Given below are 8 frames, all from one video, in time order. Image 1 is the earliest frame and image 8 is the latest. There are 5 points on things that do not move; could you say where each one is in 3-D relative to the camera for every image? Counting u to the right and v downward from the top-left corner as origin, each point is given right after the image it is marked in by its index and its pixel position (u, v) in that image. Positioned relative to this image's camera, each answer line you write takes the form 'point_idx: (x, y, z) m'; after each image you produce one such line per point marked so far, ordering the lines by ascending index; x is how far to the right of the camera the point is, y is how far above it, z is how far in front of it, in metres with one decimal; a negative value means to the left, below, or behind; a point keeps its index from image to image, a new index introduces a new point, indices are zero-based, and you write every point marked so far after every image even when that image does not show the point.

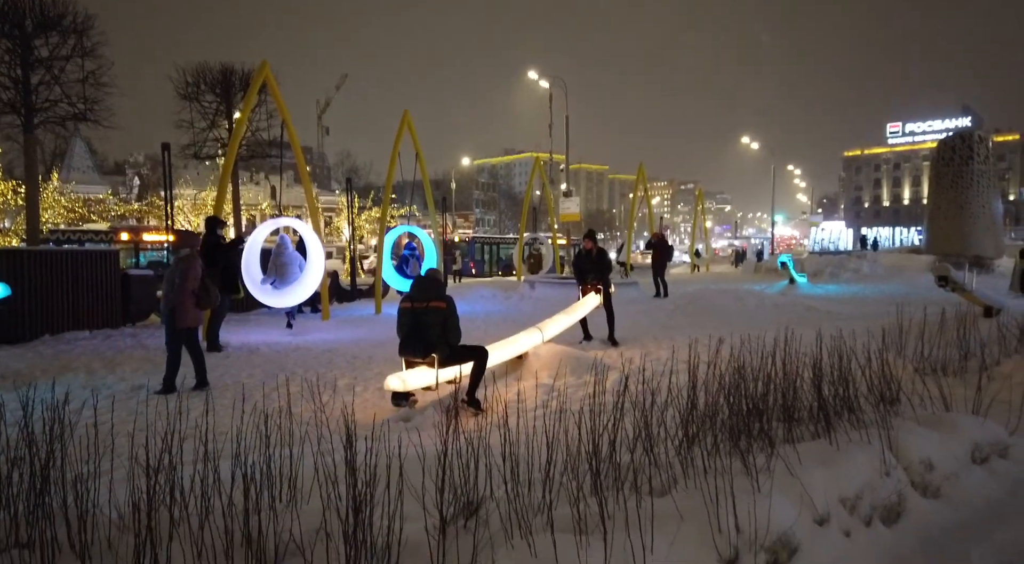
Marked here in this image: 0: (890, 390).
0: (+3.1, -0.9, +6.0) m
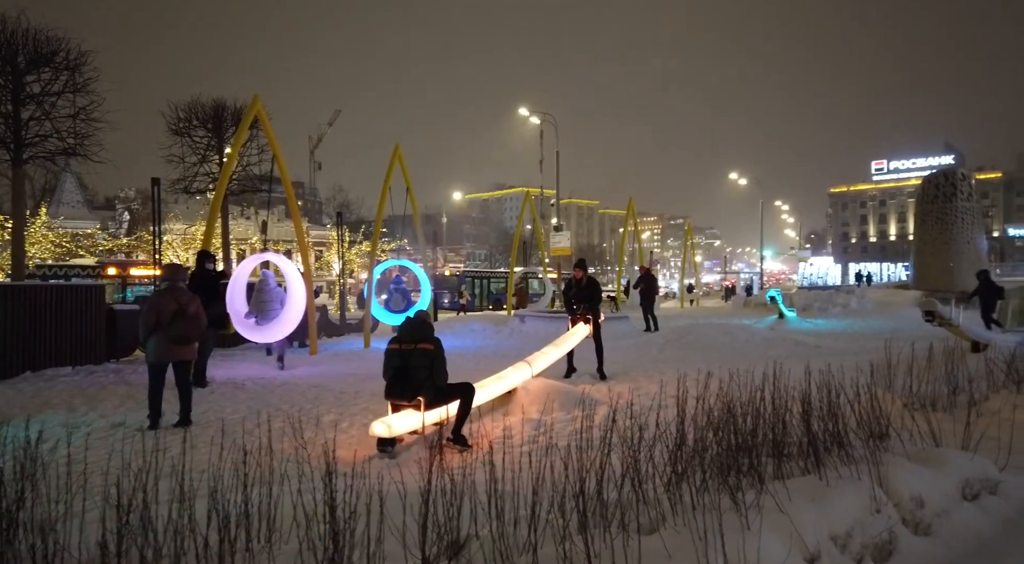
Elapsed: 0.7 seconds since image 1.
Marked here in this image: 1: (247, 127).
0: (+3.0, -1.2, +6.0) m
1: (-5.2, +3.1, +14.5) m
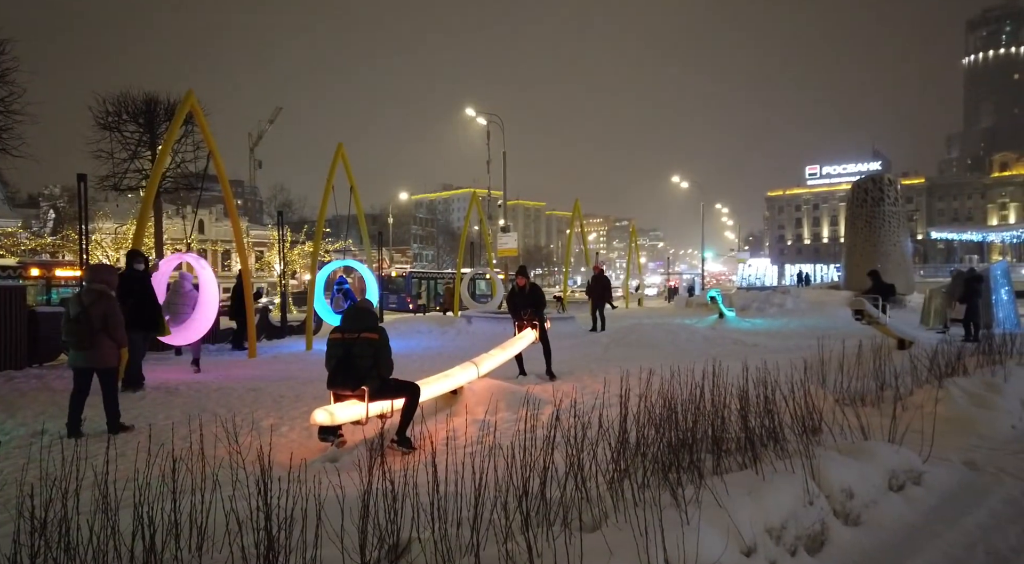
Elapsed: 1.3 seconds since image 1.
0: (+2.5, -1.2, +6.2) m
1: (-6.3, +3.0, +14.1) m
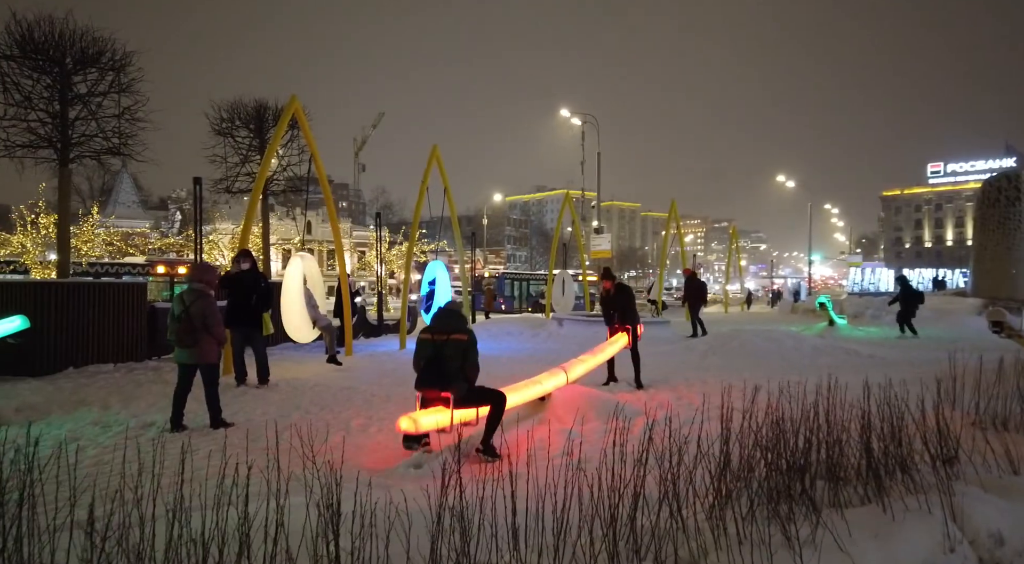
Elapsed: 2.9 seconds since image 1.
0: (+3.2, -1.2, +5.5) m
1: (-4.5, +3.1, +14.5) m
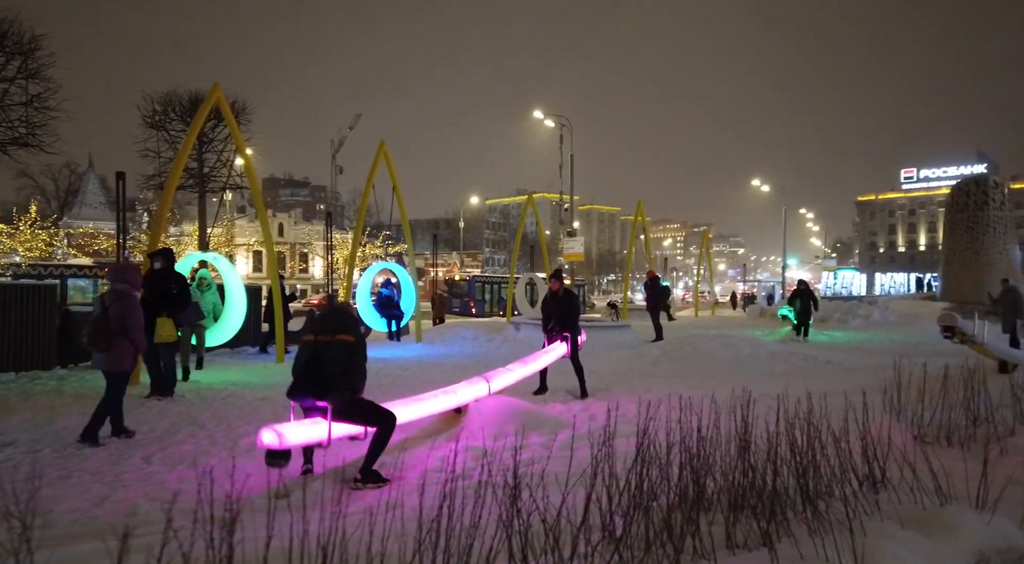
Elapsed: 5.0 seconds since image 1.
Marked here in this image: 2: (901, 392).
0: (+2.3, -1.2, +4.7) m
1: (-5.6, +3.0, +13.5) m
2: (+4.0, -1.1, +7.7) m
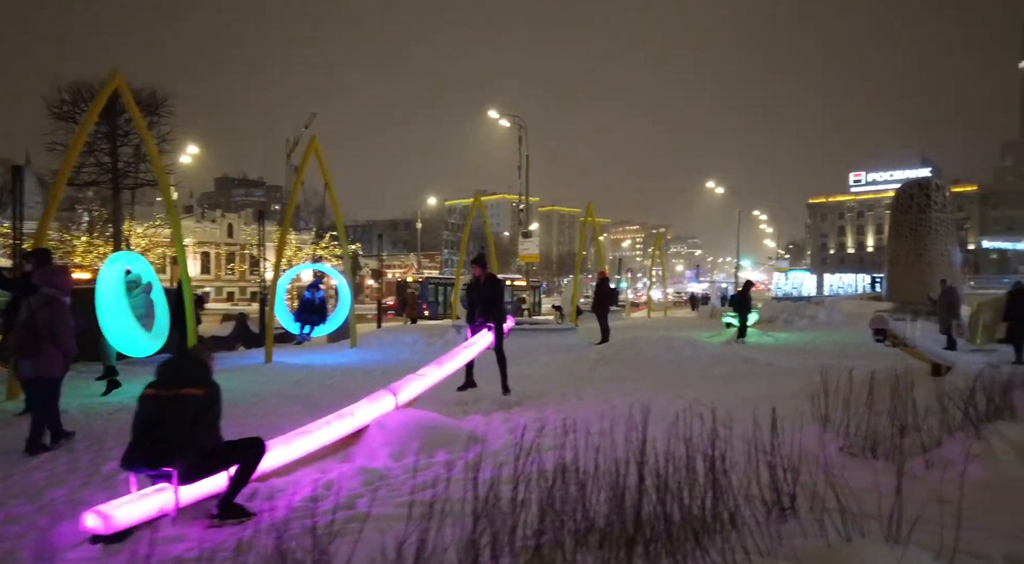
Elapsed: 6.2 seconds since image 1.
0: (+1.5, -1.2, +4.2) m
1: (-6.9, +3.0, +12.6) m
2: (+3.1, -1.2, +7.2) m
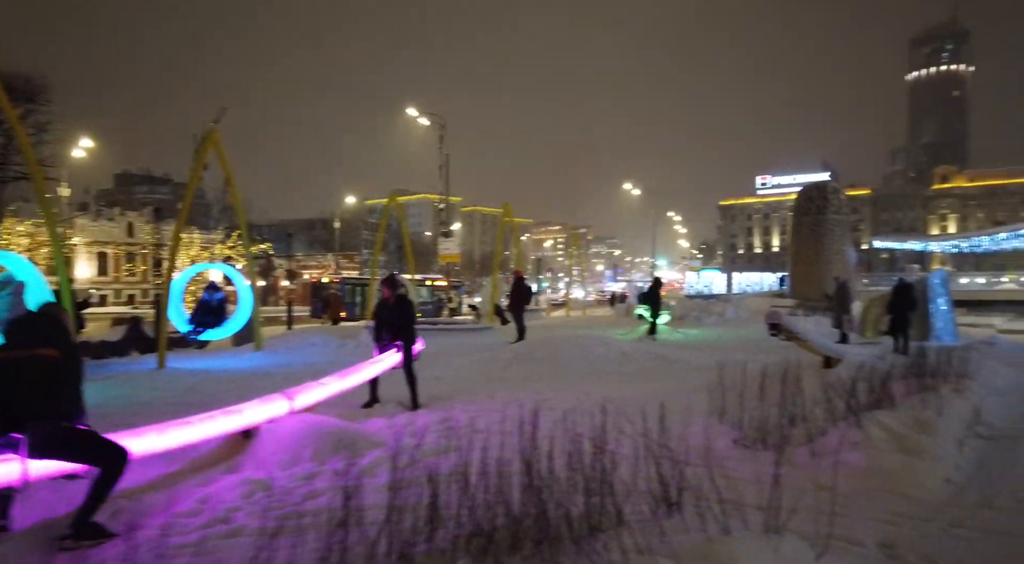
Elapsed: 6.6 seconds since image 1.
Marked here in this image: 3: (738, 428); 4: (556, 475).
0: (+0.9, -1.2, +4.3) m
1: (-8.4, +3.0, +11.7) m
2: (+2.1, -1.1, +7.5) m
3: (+2.0, -1.3, +6.6) m
4: (+0.3, -1.1, +4.7) m
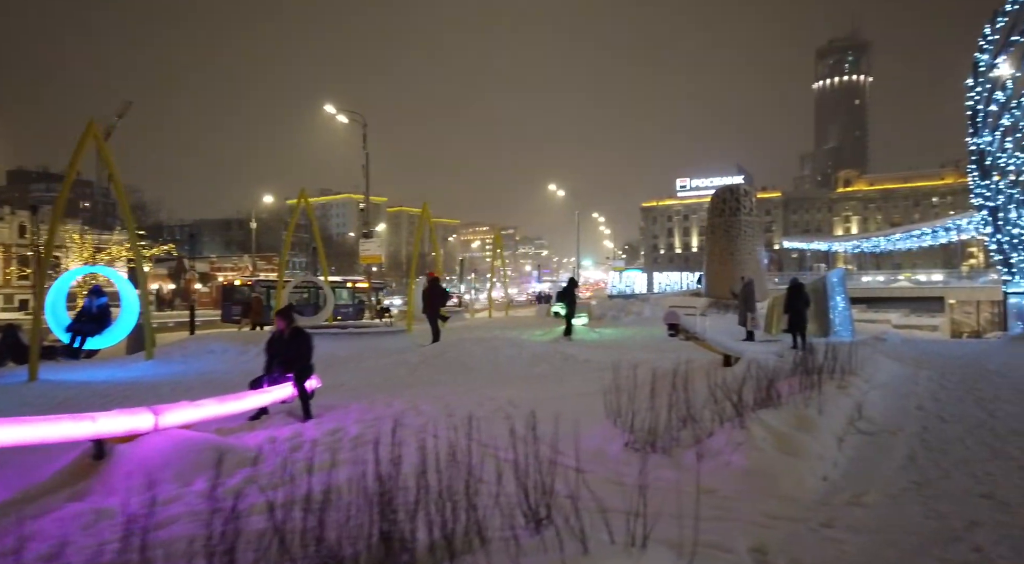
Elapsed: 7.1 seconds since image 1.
0: (+0.1, -1.2, +4.1) m
1: (-9.9, +2.9, +10.6) m
2: (+1.0, -1.1, +7.3) m
3: (+1.0, -1.3, +6.5) m
4: (-0.5, -1.1, +4.4) m
